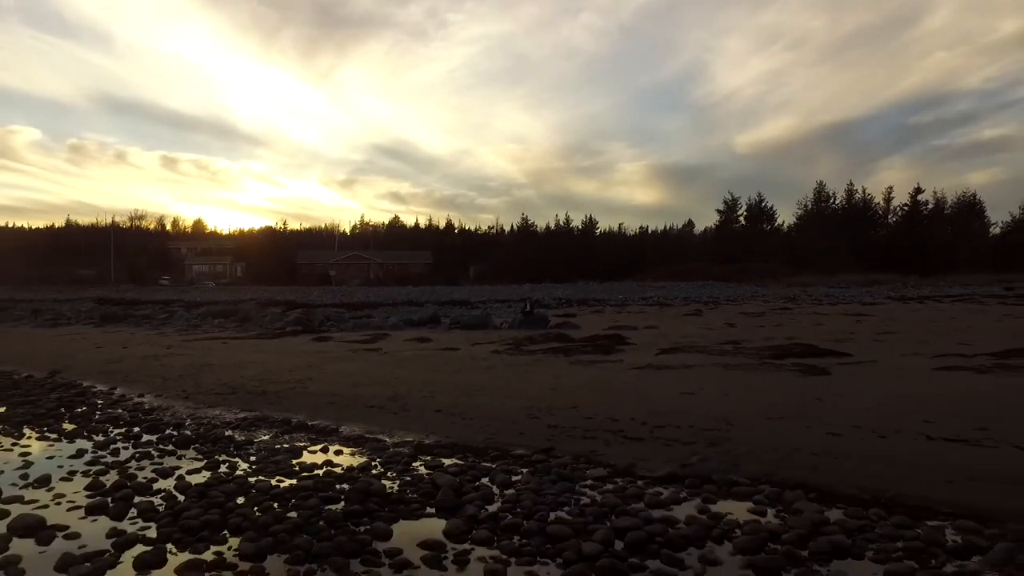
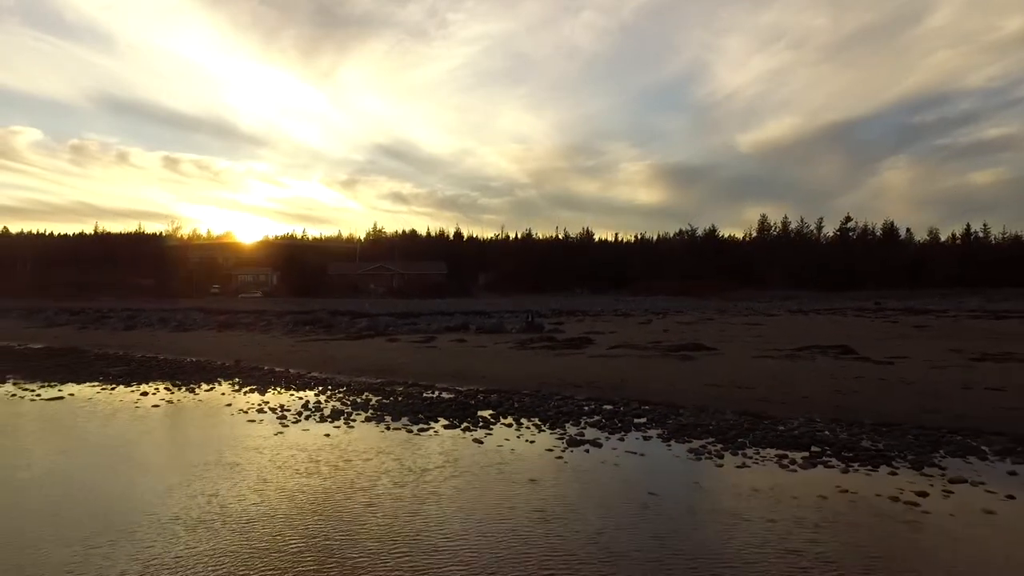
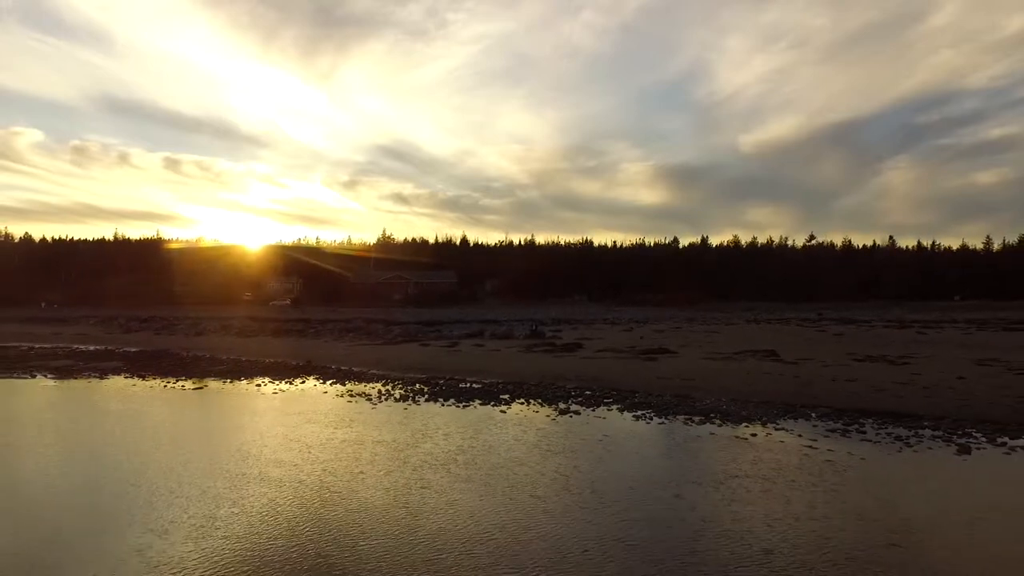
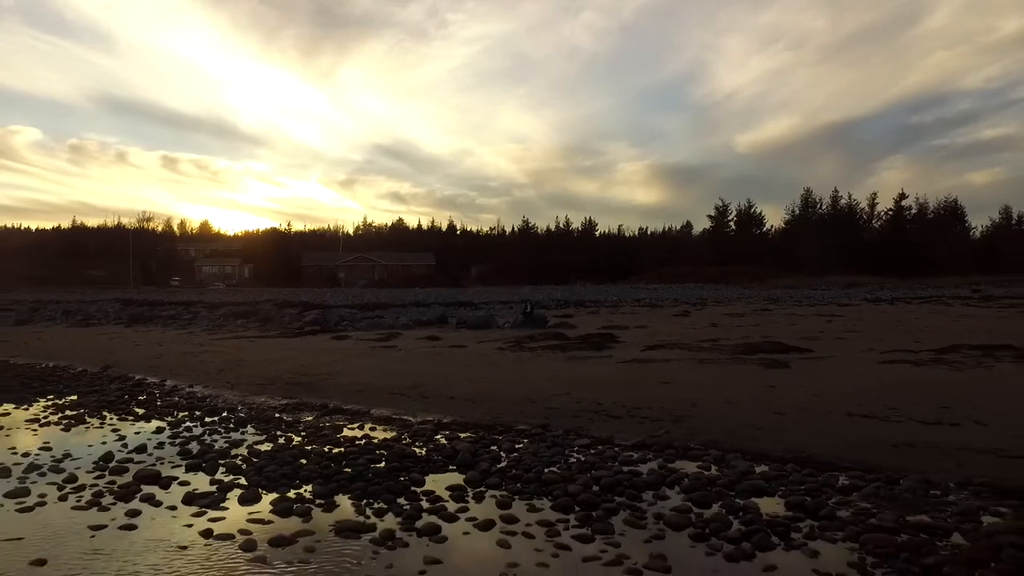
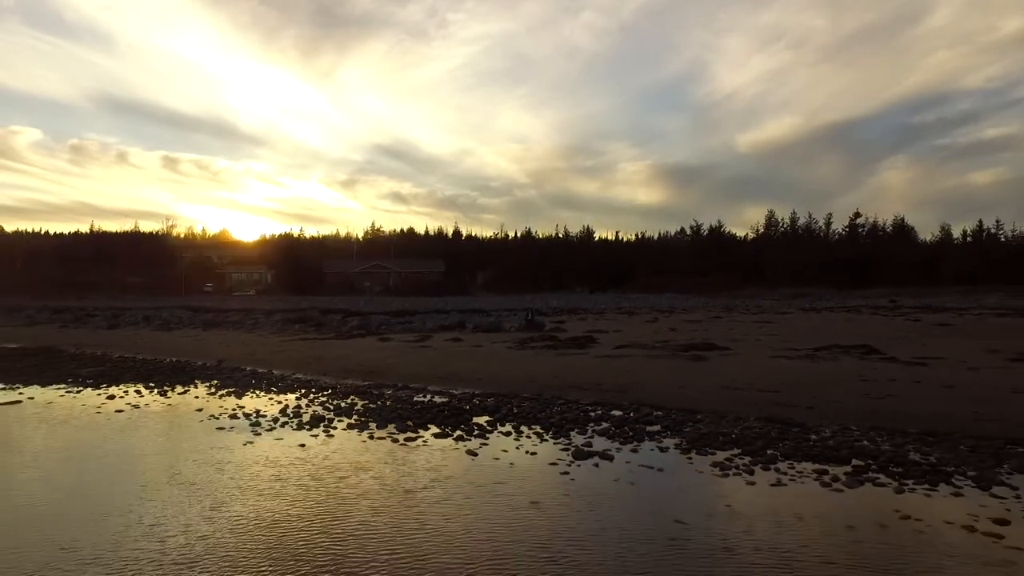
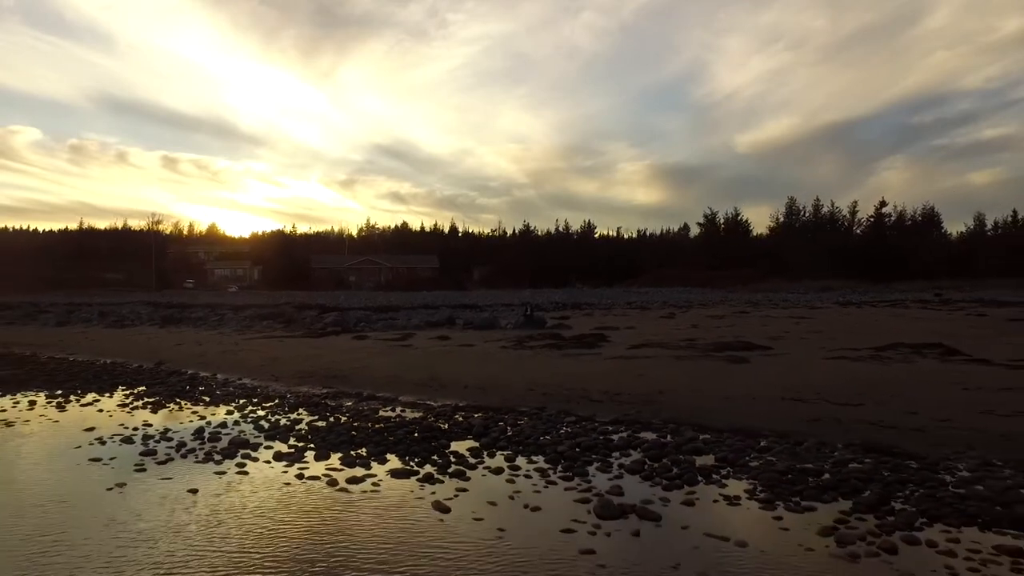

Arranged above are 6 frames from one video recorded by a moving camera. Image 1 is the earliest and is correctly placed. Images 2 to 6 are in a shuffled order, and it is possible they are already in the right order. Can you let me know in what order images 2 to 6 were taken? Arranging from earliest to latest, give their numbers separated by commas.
4, 6, 5, 2, 3
